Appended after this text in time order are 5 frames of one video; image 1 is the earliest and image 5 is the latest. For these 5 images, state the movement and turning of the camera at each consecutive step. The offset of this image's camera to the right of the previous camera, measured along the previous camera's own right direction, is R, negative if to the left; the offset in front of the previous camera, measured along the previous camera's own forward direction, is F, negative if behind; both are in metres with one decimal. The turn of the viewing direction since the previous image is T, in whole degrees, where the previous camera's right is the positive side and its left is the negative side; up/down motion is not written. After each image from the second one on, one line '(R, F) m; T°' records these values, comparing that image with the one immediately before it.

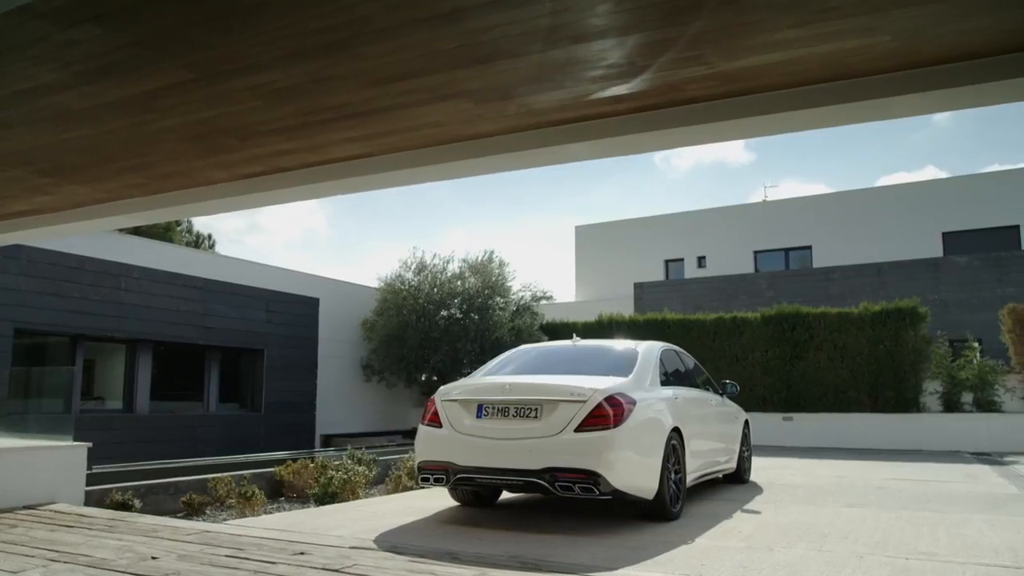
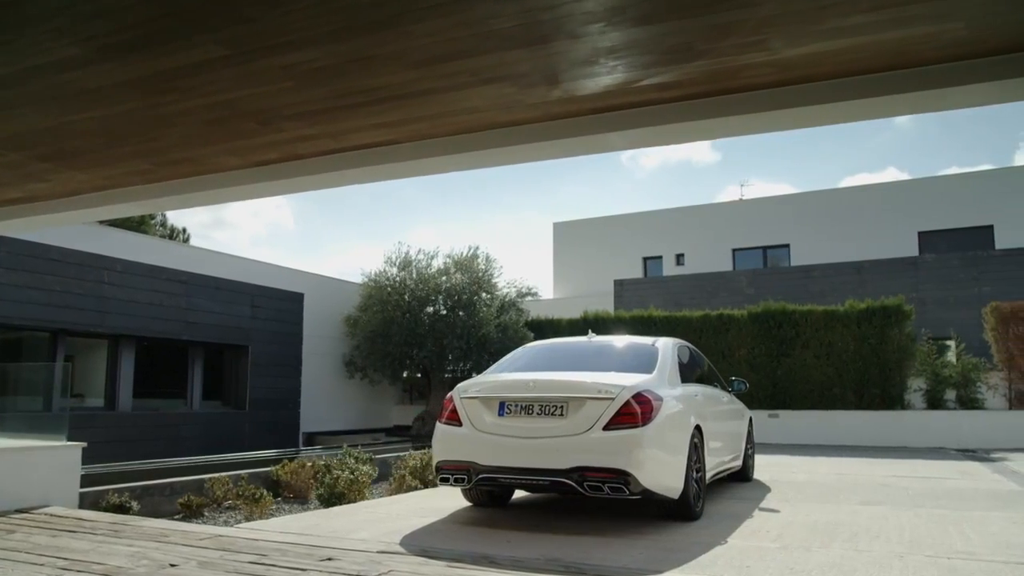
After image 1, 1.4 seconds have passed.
(-0.4, +0.2) m; +2°
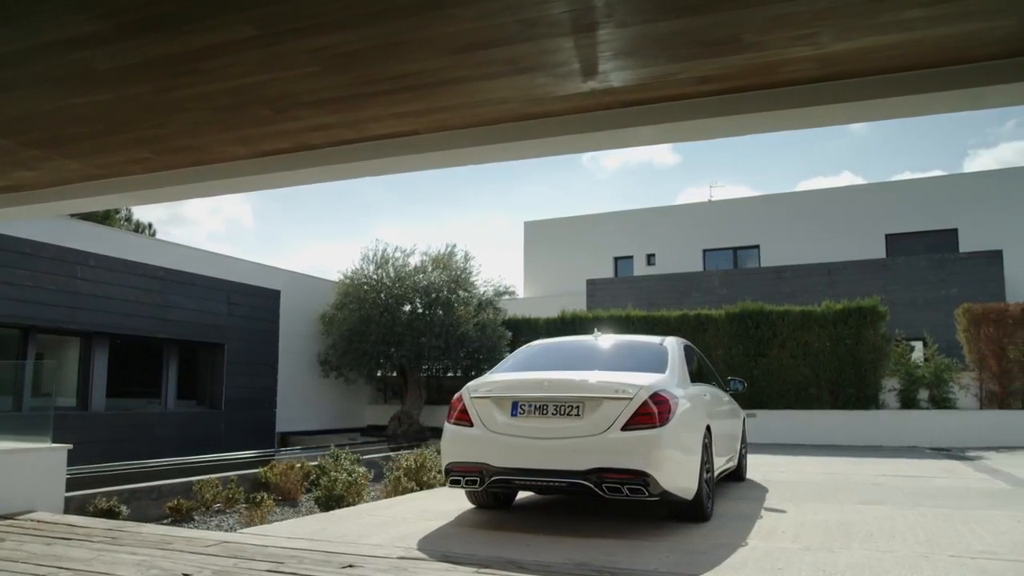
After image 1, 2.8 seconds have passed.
(-0.4, +0.1) m; +3°
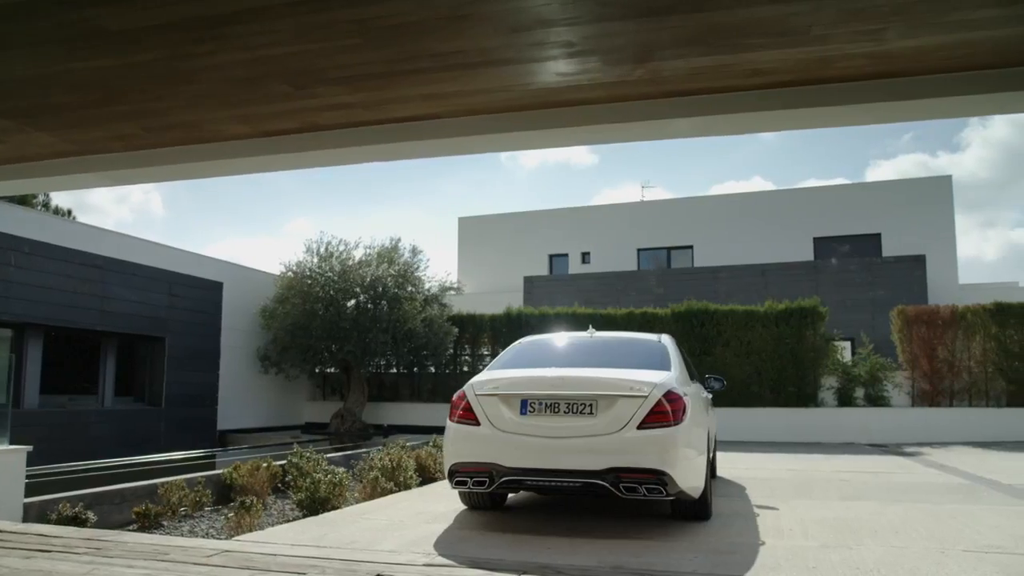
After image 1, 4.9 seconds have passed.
(-0.6, +0.2) m; +6°
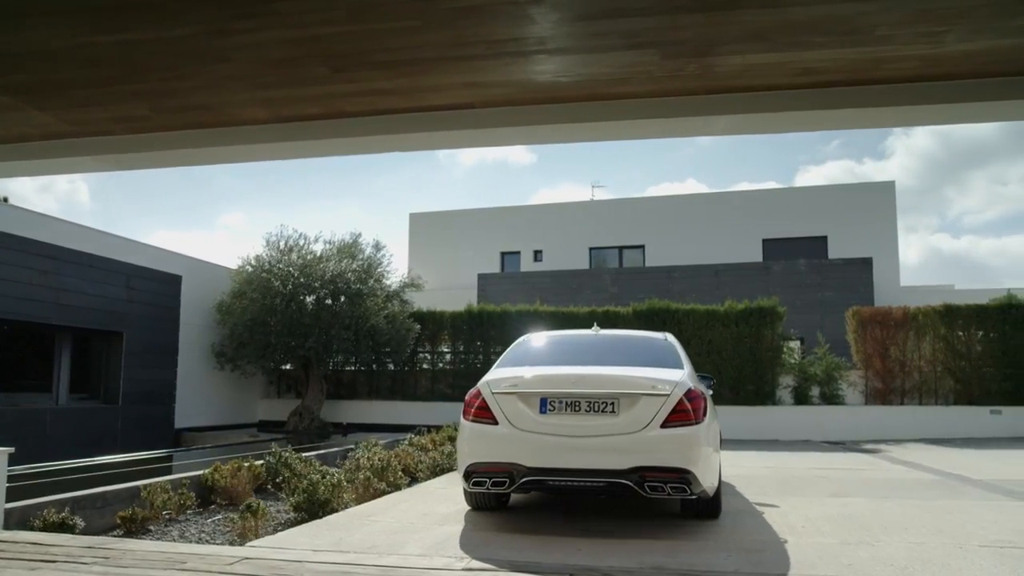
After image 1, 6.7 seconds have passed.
(-0.6, +0.1) m; +5°
